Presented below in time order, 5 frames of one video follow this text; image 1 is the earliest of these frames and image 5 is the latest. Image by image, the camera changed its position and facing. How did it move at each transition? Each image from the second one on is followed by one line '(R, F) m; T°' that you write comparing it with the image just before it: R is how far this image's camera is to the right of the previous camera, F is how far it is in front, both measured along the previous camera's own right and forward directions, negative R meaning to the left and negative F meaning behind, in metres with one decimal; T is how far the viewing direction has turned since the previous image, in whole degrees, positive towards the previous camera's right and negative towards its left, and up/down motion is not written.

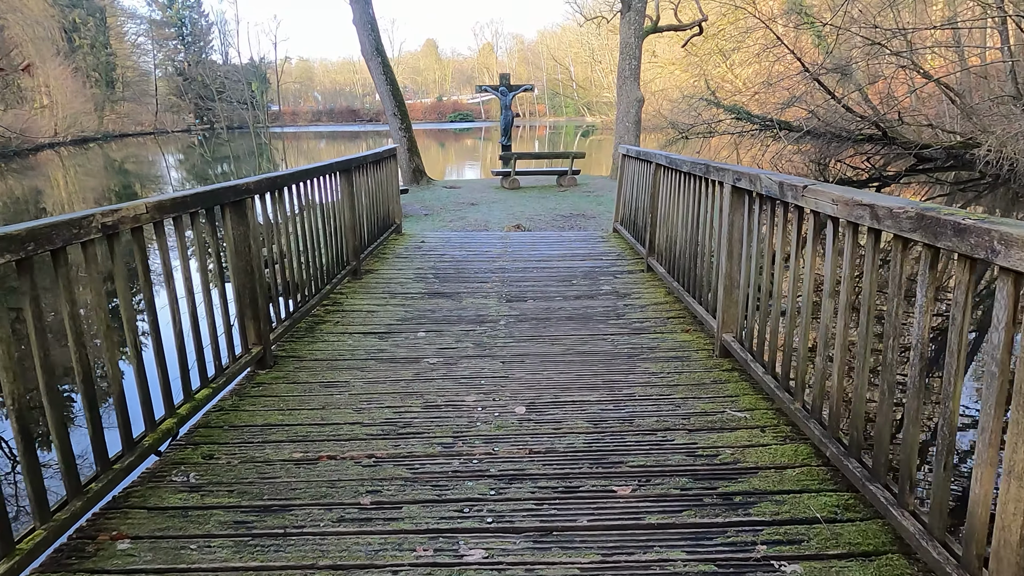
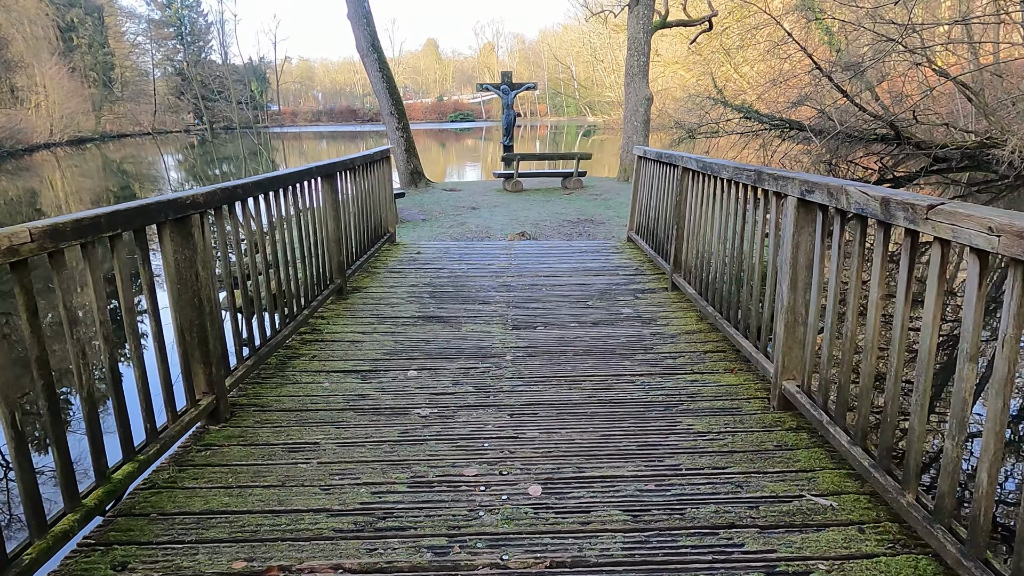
(0.0, +0.6) m; 0°
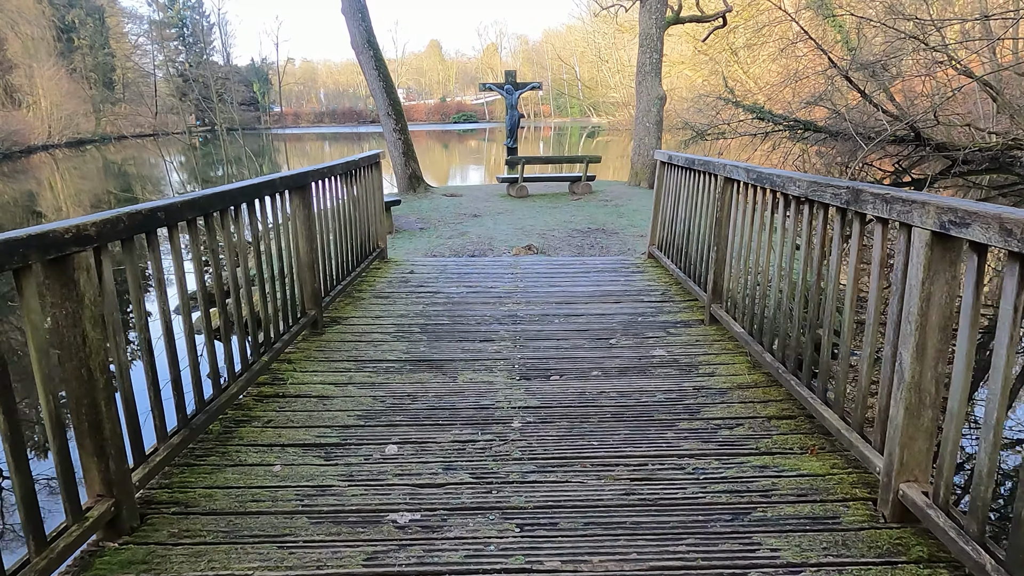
(0.0, +0.7) m; 0°
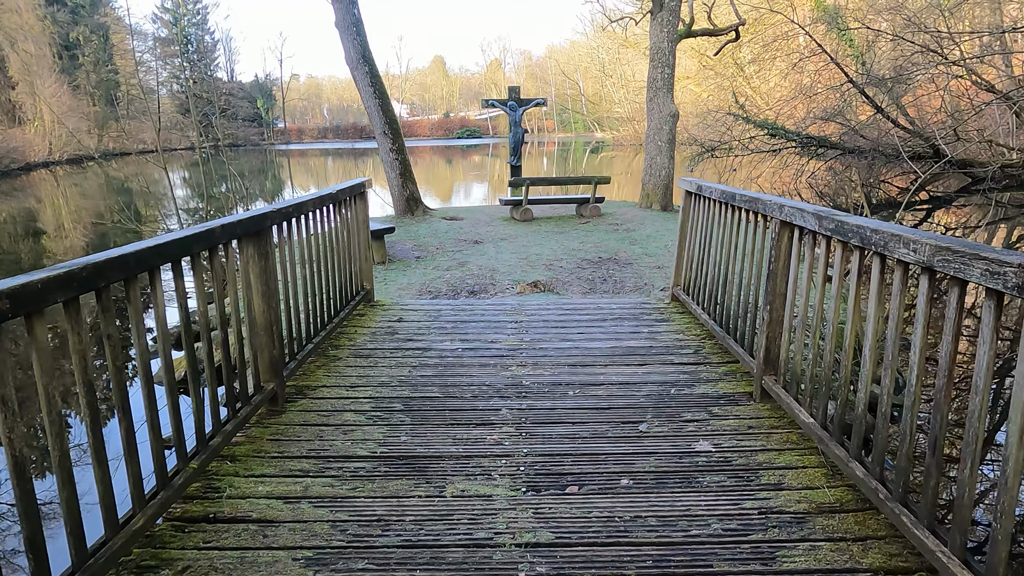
(0.0, +0.7) m; 0°
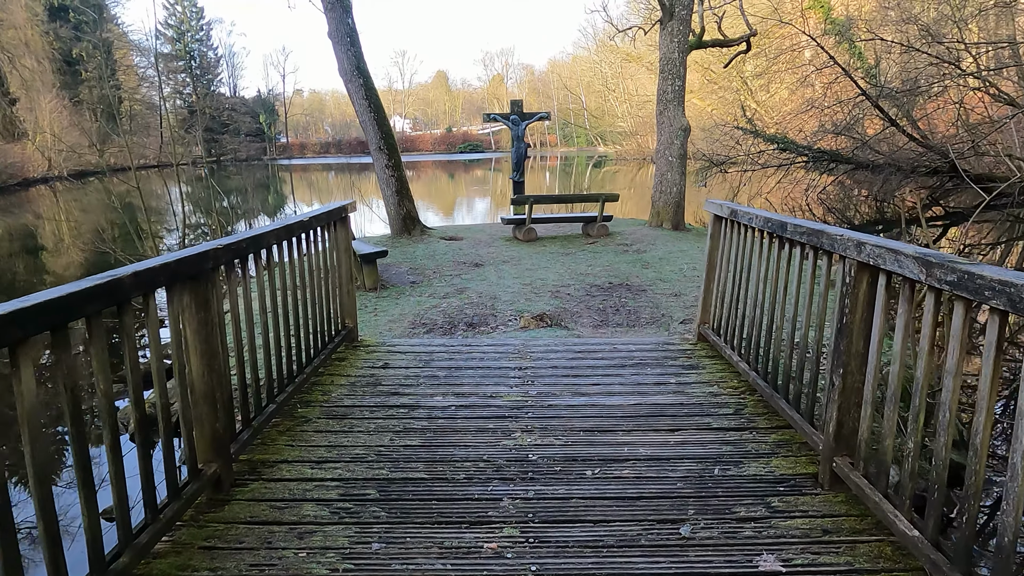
(0.0, +0.6) m; 0°
